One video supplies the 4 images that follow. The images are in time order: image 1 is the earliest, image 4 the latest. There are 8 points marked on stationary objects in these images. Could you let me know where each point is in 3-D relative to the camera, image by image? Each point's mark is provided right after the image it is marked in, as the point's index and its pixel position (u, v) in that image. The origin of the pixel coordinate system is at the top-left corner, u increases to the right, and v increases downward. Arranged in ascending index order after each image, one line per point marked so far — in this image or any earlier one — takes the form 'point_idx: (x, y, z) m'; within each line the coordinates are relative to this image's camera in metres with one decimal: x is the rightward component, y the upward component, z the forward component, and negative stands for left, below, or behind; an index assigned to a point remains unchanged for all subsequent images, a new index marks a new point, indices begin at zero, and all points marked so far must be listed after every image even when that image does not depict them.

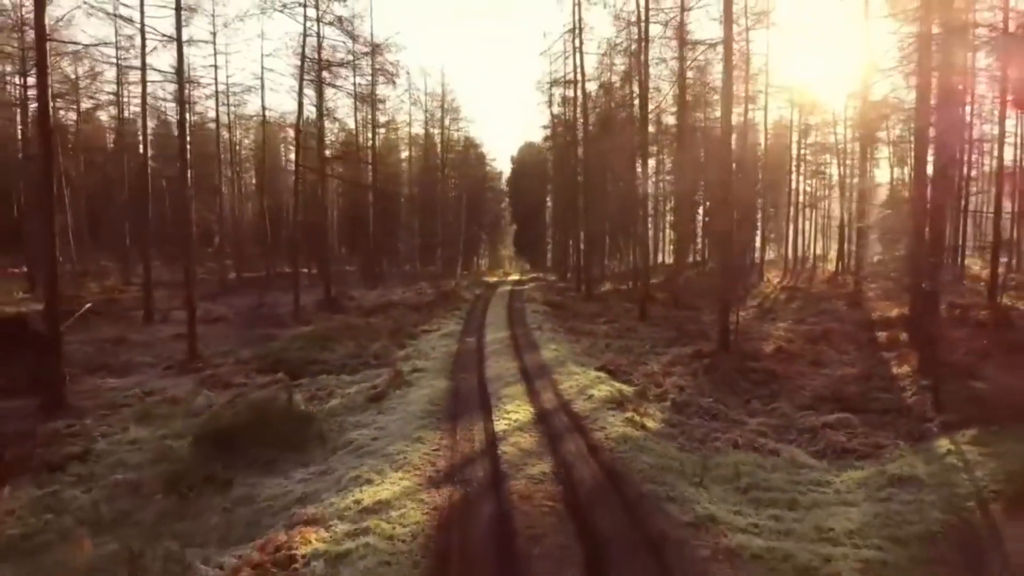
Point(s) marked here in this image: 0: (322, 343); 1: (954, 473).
0: (-6.2, -1.8, +17.2) m
1: (+6.4, -2.7, +7.6) m
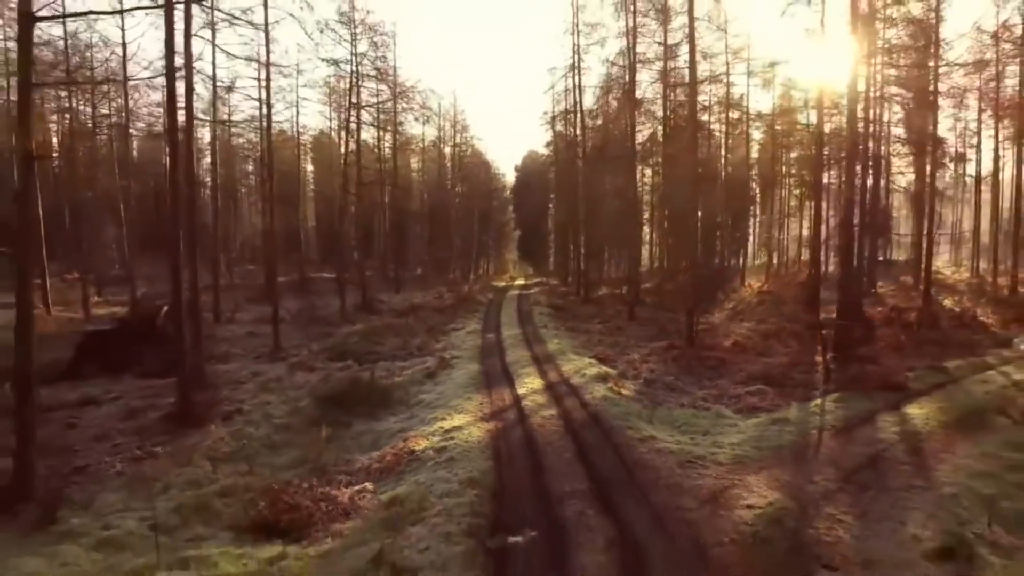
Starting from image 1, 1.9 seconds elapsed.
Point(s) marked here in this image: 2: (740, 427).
0: (-5.7, -2.1, +21.5) m
1: (+6.8, -2.9, +11.9) m
2: (+5.1, -3.1, +11.8) m
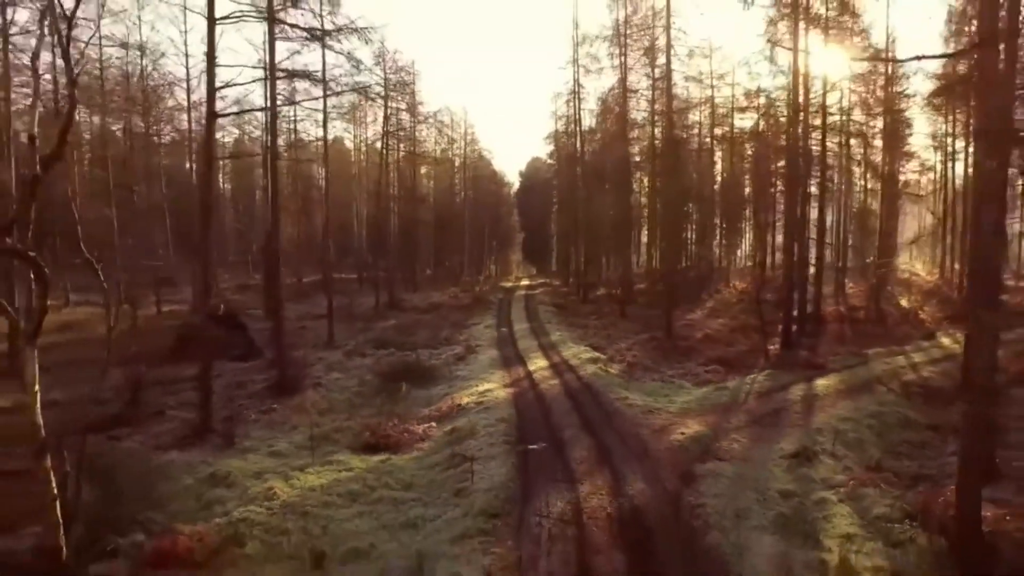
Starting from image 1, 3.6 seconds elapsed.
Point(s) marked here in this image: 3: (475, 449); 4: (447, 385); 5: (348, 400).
0: (-5.2, -2.1, +26.0) m
1: (+7.2, -3.0, +16.3) m
2: (+5.5, -3.2, +16.2) m
3: (-0.8, -3.4, +11.2) m
4: (-2.1, -3.1, +16.9) m
5: (-4.9, -3.4, +16.0) m
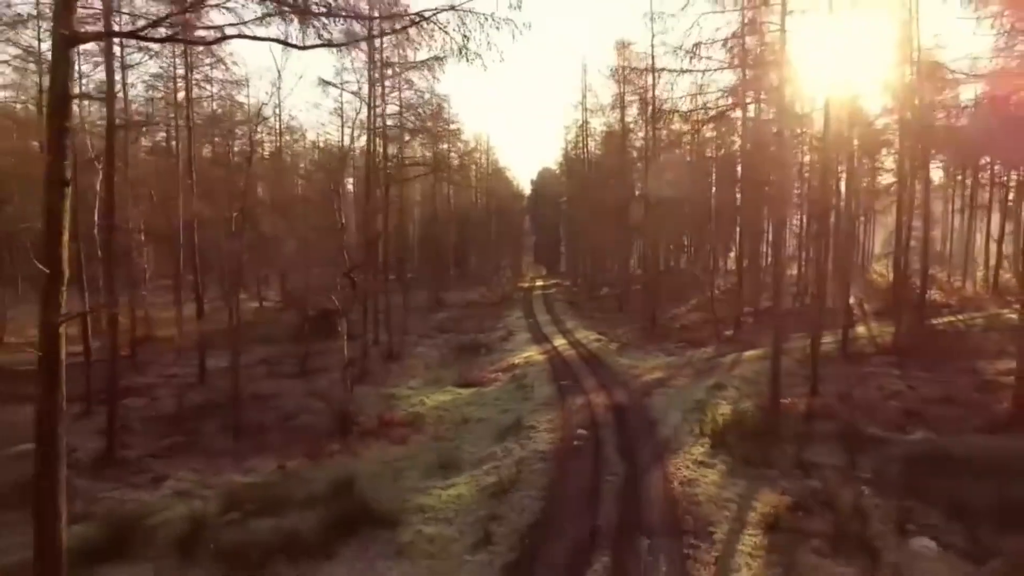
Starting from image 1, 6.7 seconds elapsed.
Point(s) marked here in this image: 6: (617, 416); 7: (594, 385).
0: (-3.6, -2.2, +34.5) m
1: (+8.8, -3.1, +24.8) m
2: (+7.0, -3.3, +24.7) m
3: (+0.7, -3.5, +19.7) m
4: (-0.6, -3.2, +25.5) m
5: (-3.4, -3.5, +24.5) m
6: (+3.2, -3.9, +16.0) m
7: (+2.9, -3.5, +19.3) m
